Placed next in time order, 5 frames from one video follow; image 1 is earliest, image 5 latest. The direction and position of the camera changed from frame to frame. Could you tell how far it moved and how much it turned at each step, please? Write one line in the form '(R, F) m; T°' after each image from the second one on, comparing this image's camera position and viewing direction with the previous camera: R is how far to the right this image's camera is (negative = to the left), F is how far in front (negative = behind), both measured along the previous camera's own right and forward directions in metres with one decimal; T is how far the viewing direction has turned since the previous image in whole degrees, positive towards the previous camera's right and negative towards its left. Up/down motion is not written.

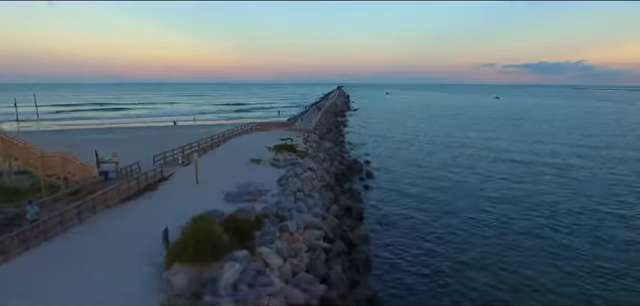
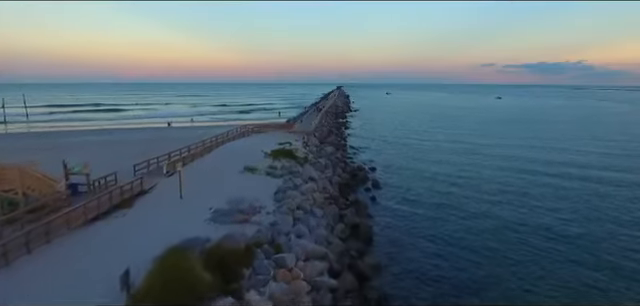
(-0.1, +2.2) m; 0°
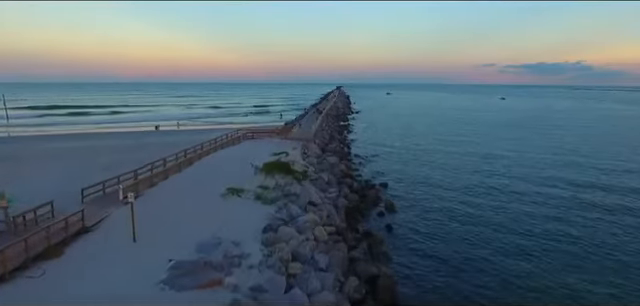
(-0.1, +3.9) m; 0°
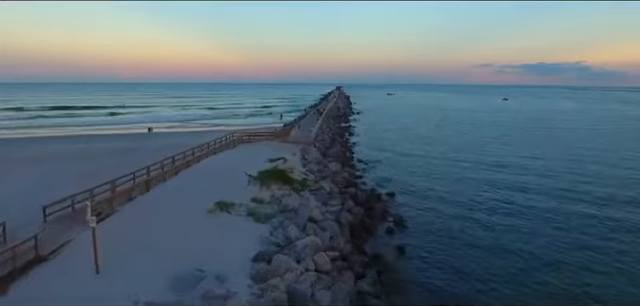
(-0.1, +1.9) m; 0°
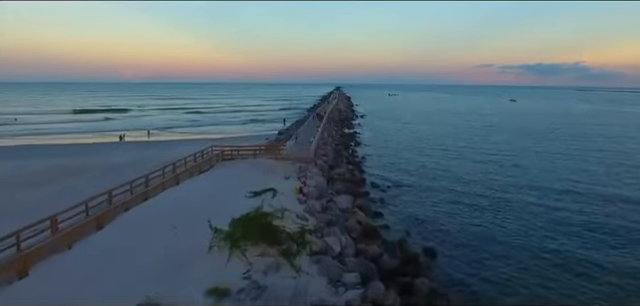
(-0.2, +6.5) m; 0°
